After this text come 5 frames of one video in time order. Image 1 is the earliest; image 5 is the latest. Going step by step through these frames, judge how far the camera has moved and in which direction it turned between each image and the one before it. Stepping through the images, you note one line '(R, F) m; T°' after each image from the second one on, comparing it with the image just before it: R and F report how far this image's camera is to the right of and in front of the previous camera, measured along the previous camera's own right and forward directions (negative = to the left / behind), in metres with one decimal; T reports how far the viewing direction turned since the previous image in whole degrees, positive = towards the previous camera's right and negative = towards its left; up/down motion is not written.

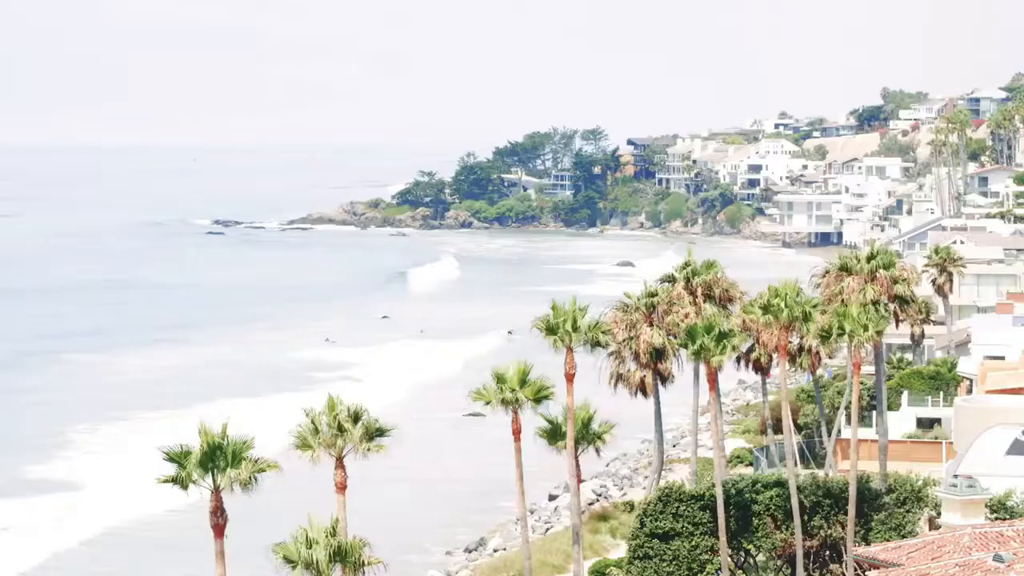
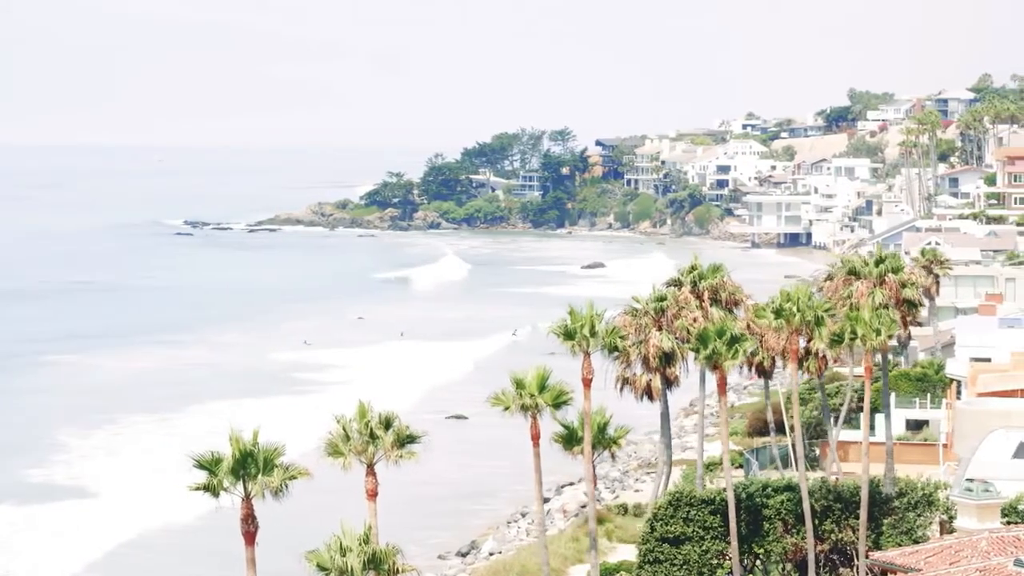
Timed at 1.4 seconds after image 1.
(-0.6, 0.0) m; +1°
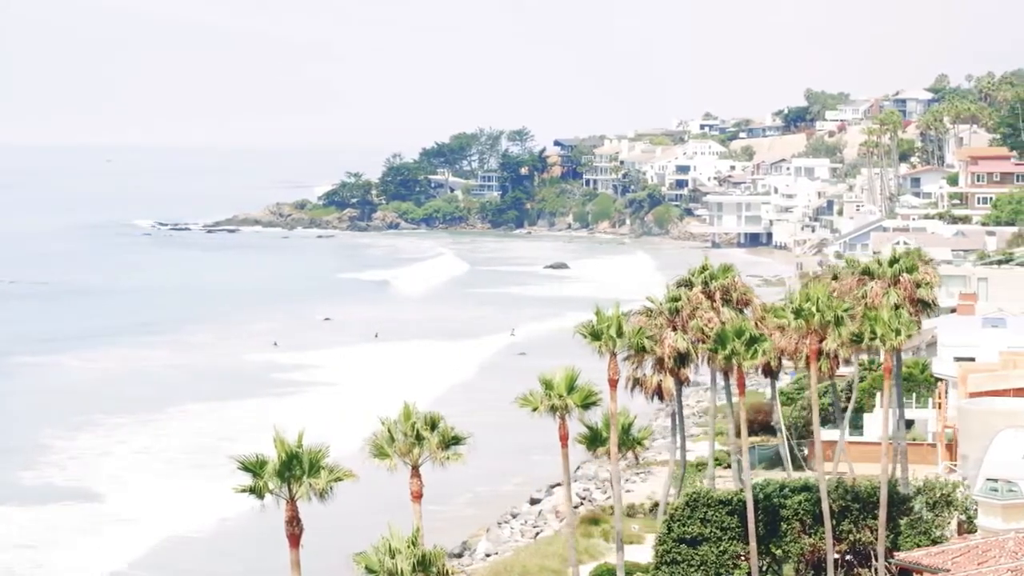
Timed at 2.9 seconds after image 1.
(-0.8, +0.1) m; +1°
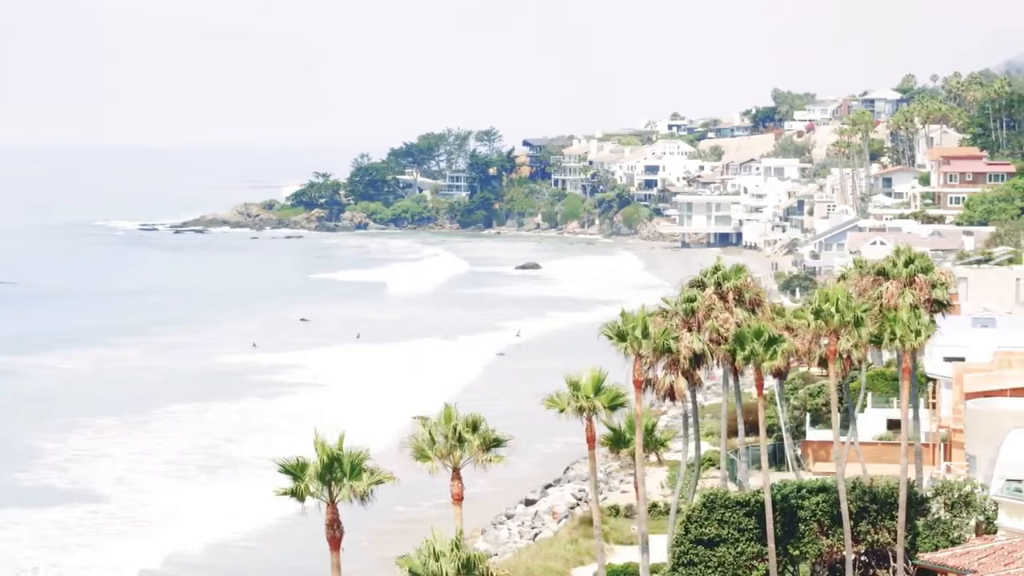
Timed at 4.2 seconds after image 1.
(-0.6, +0.1) m; +1°
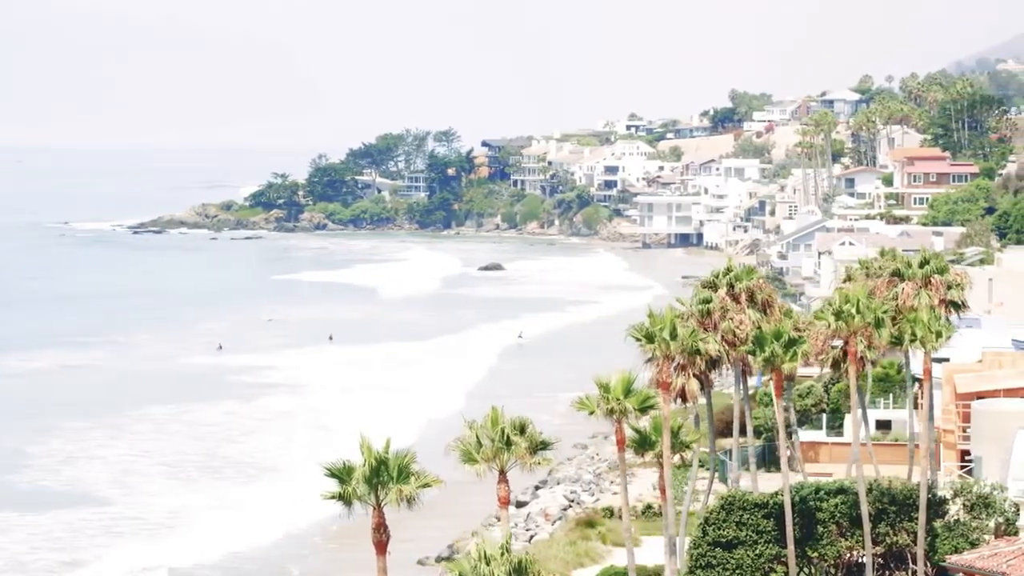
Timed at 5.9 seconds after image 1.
(-0.8, +0.2) m; +1°
